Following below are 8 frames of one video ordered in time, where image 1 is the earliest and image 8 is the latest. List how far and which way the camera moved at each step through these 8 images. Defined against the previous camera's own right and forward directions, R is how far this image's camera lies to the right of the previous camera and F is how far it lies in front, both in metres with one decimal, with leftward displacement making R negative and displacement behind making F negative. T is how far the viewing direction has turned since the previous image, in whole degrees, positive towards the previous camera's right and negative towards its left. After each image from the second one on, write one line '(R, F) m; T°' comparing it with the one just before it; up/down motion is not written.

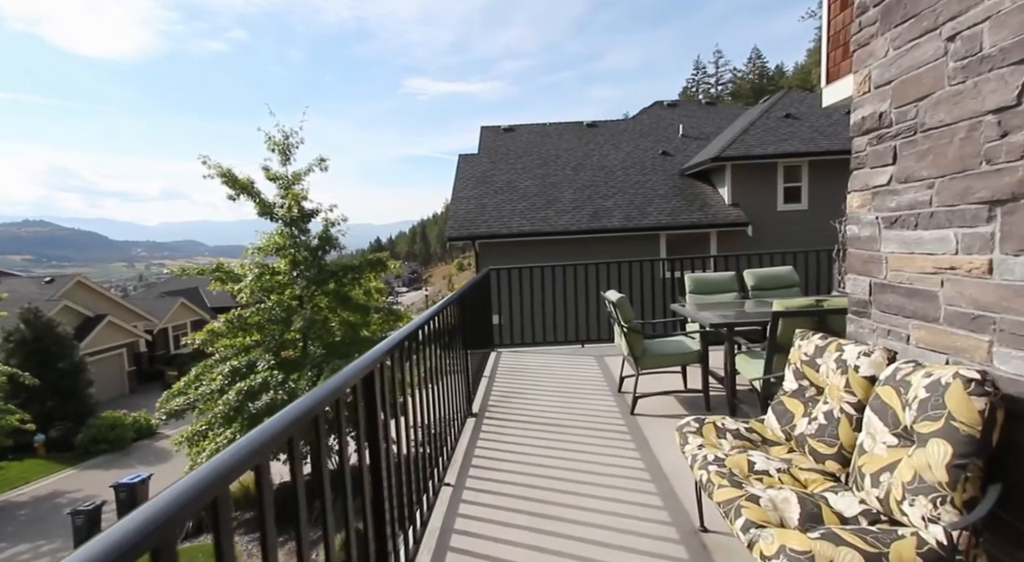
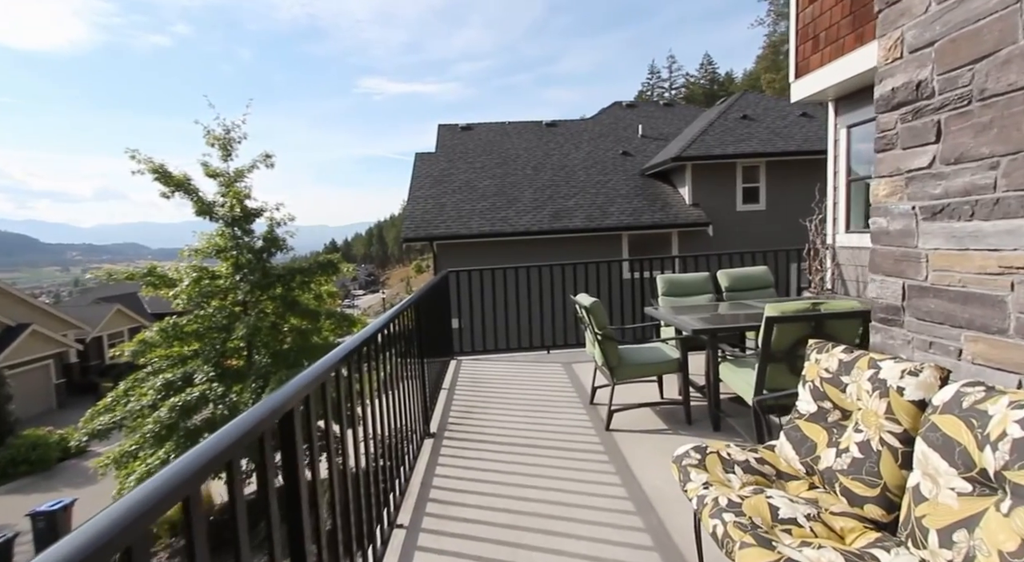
(0.0, +0.4) m; +4°
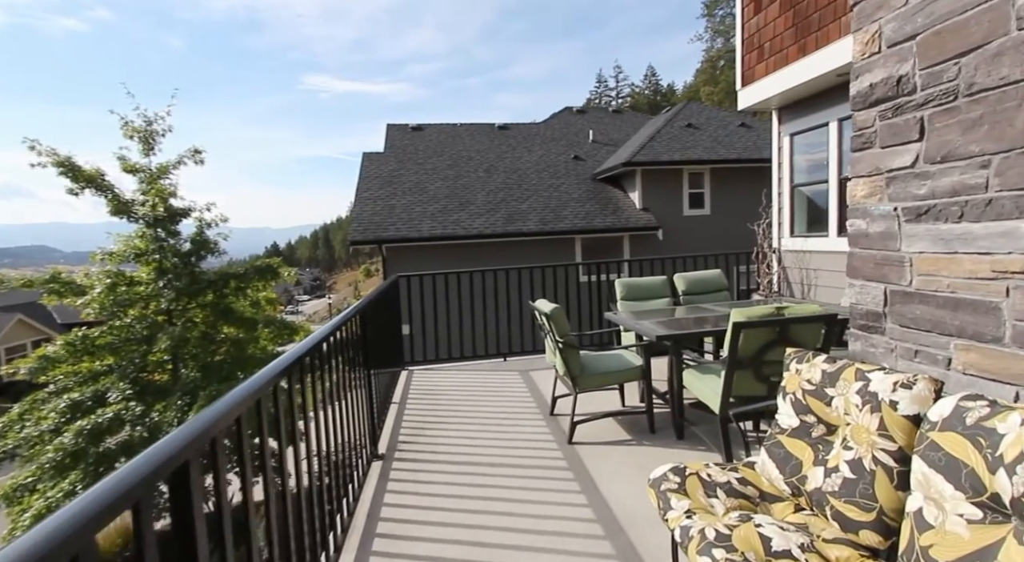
(0.0, +0.2) m; +5°
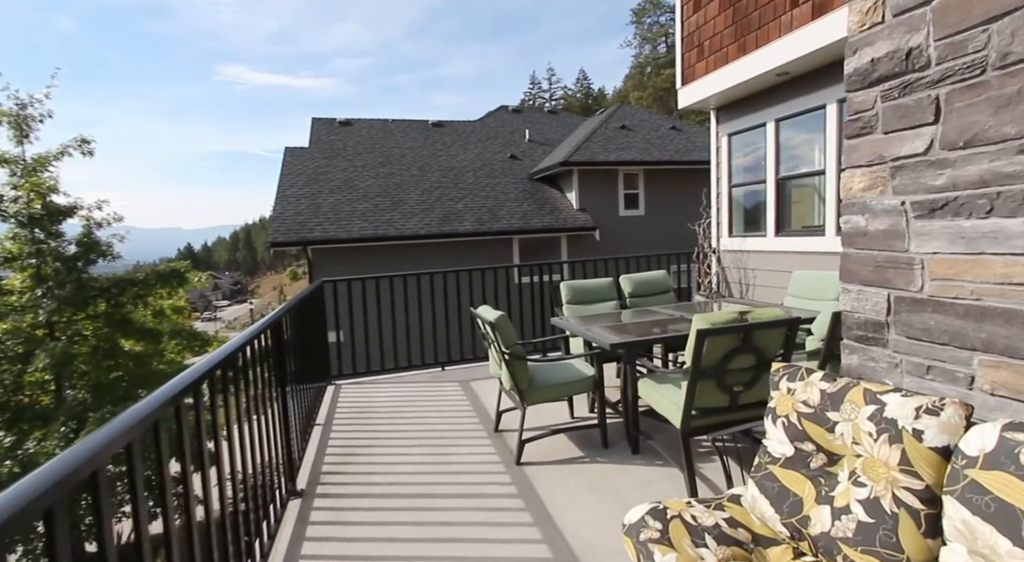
(0.0, +0.3) m; +6°
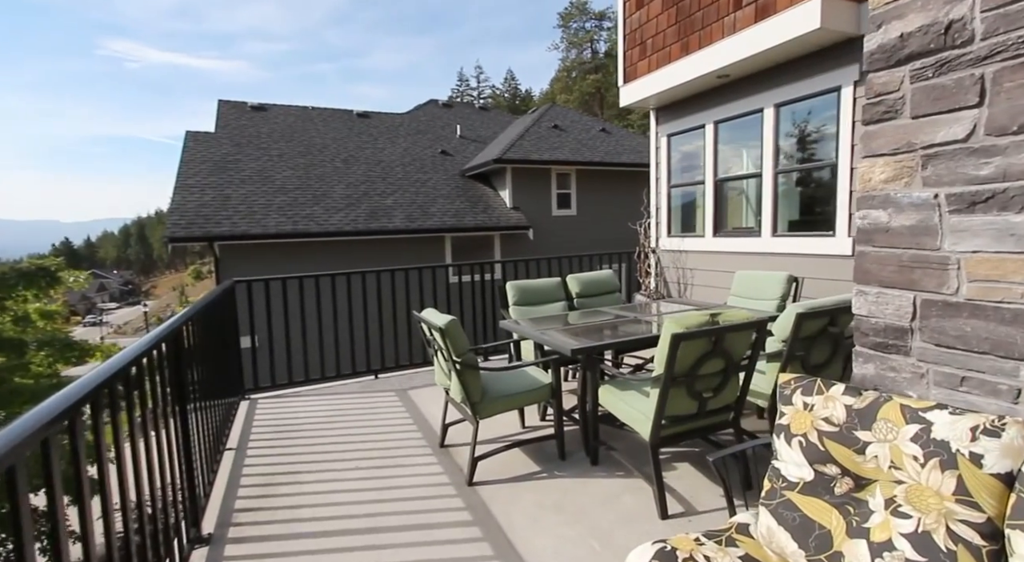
(-0.1, +0.3) m; +7°
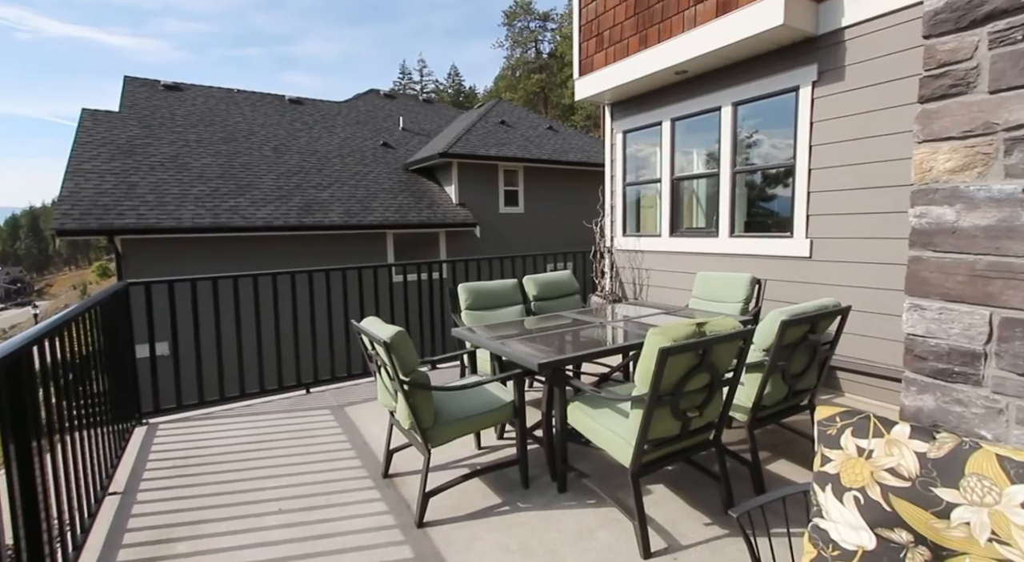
(-0.1, +0.3) m; +6°
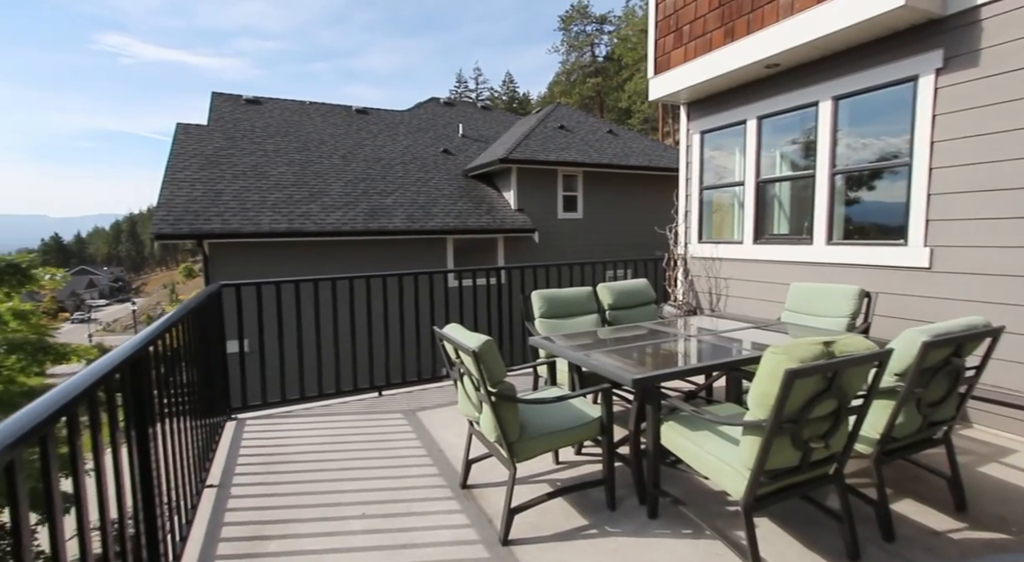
(-0.2, +0.2) m; -5°
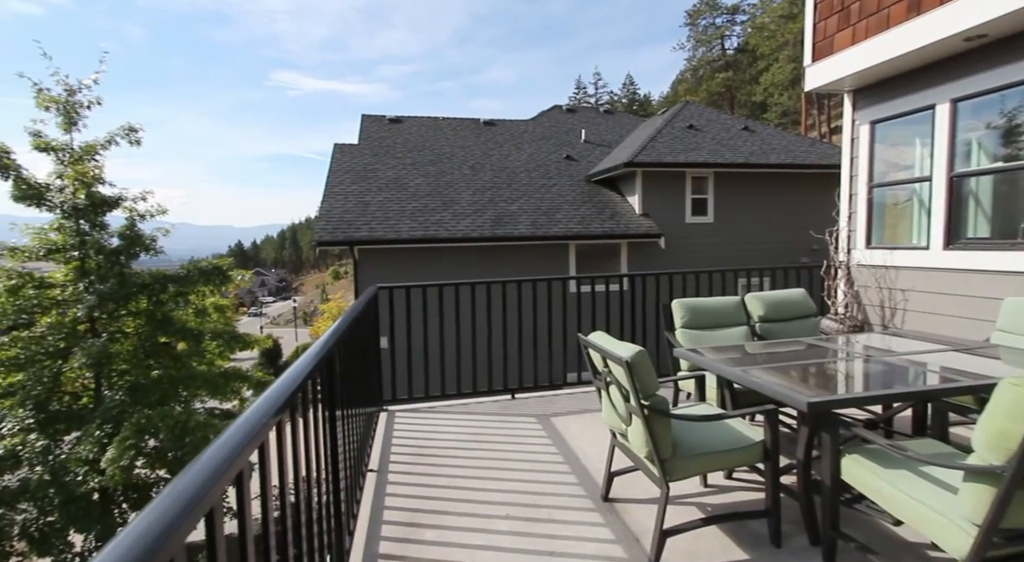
(-0.2, +0.2) m; -11°
